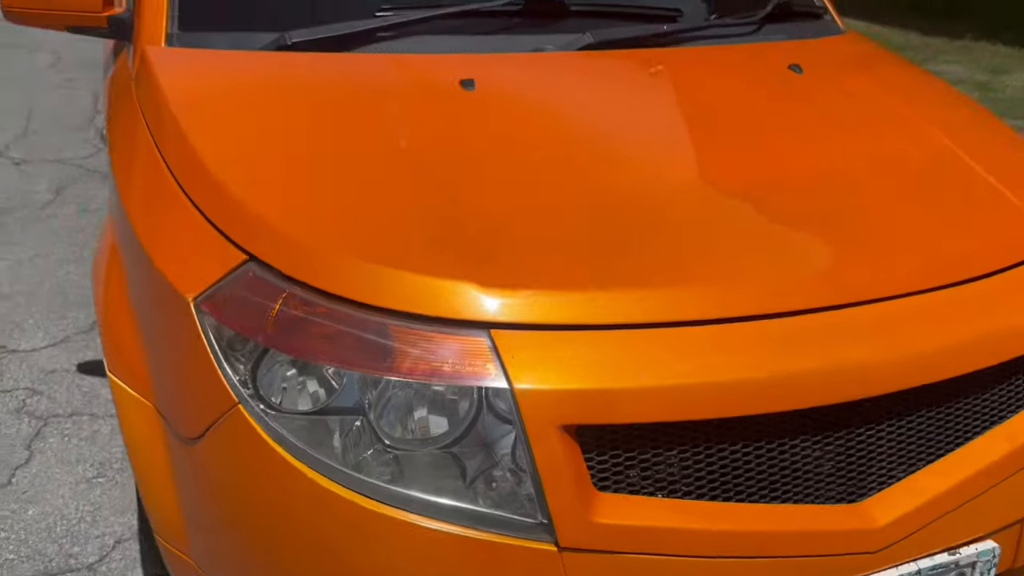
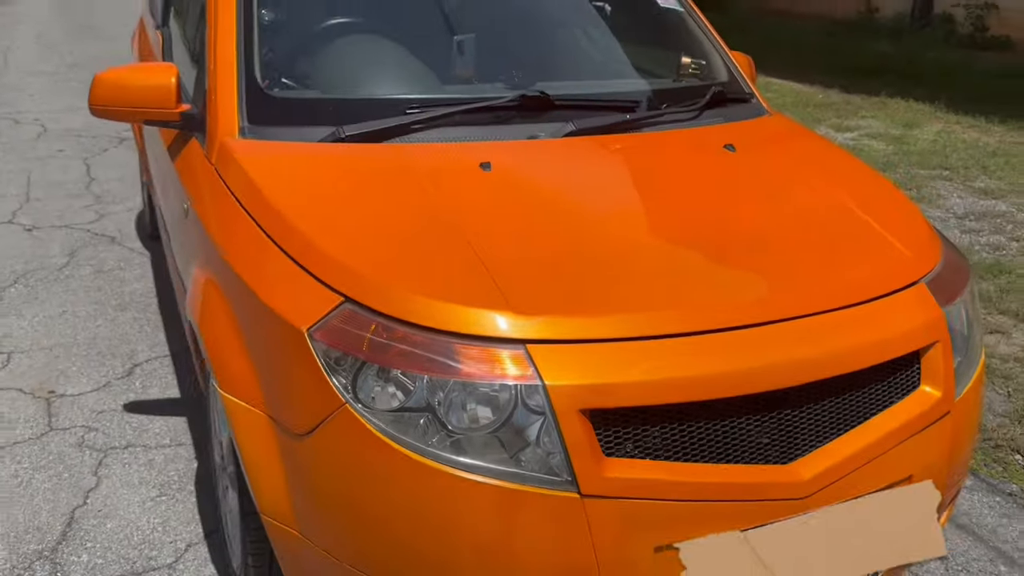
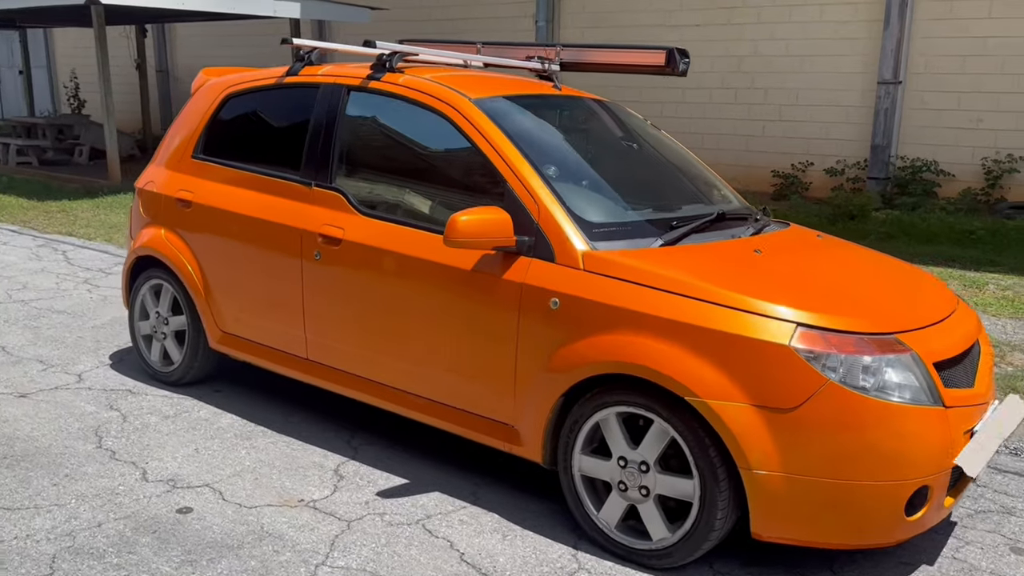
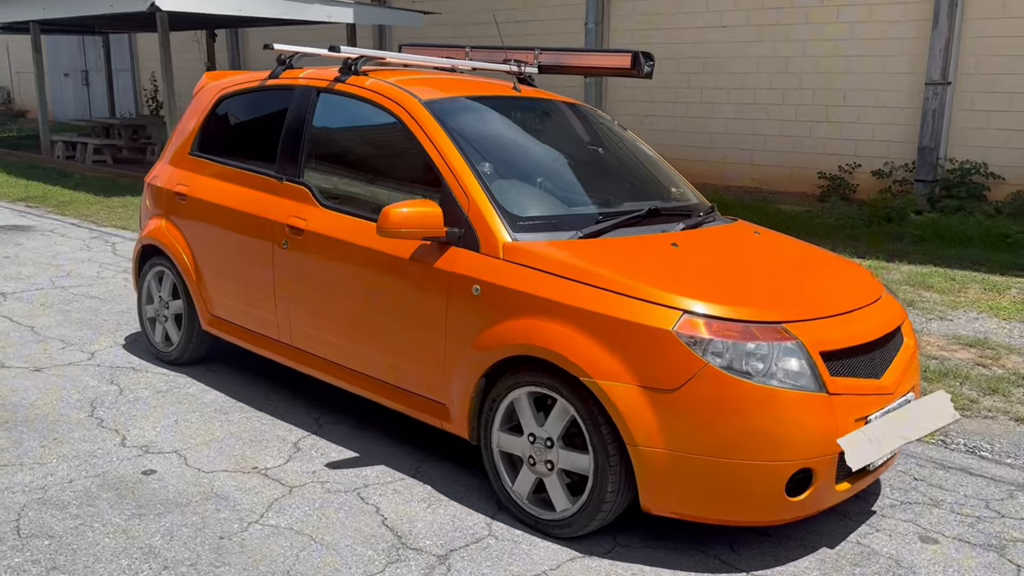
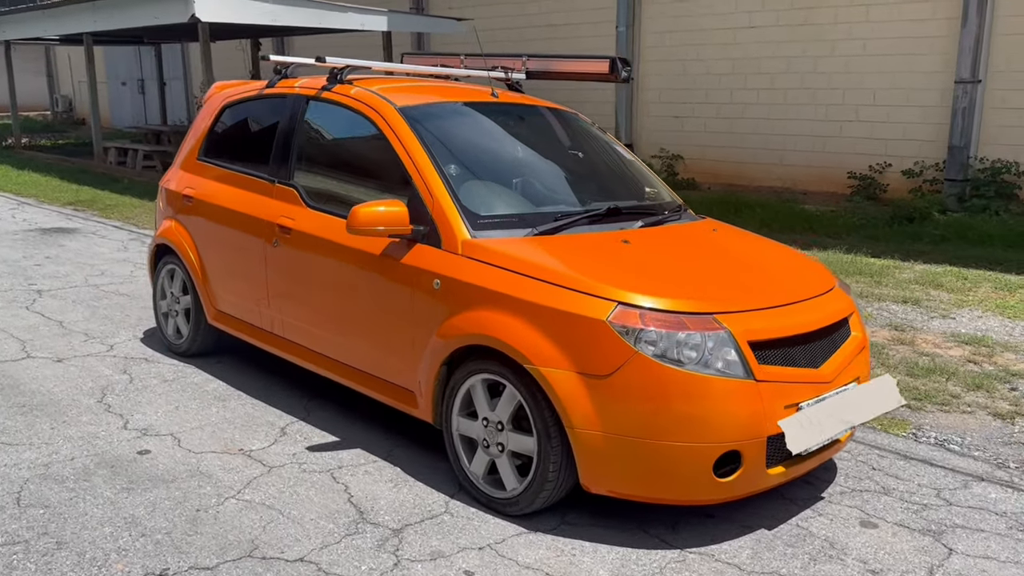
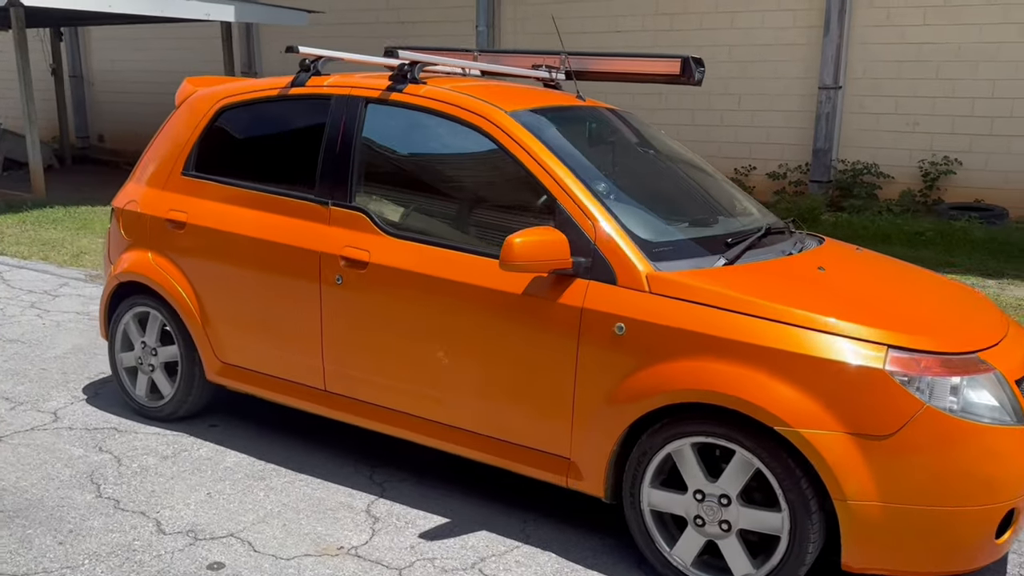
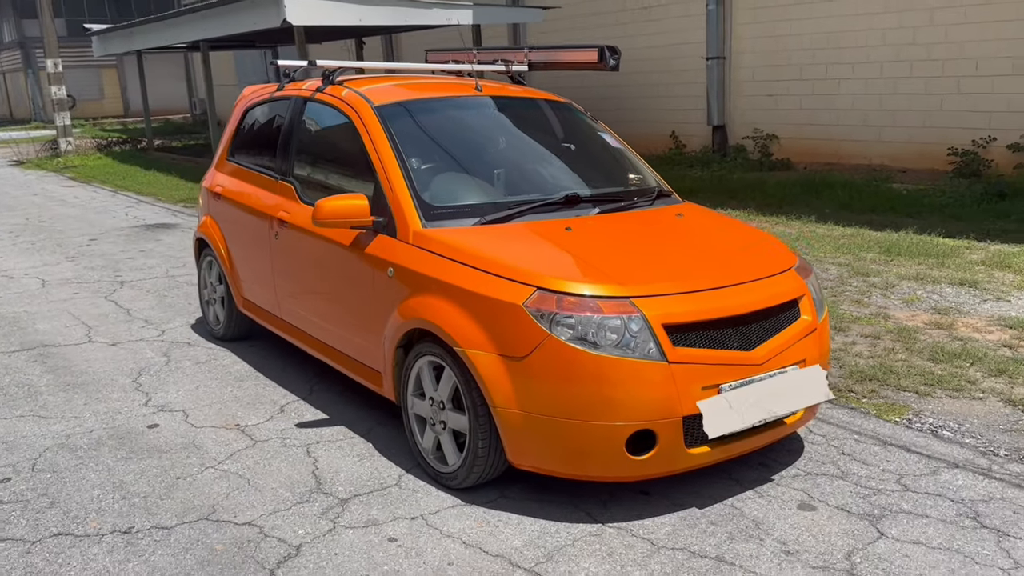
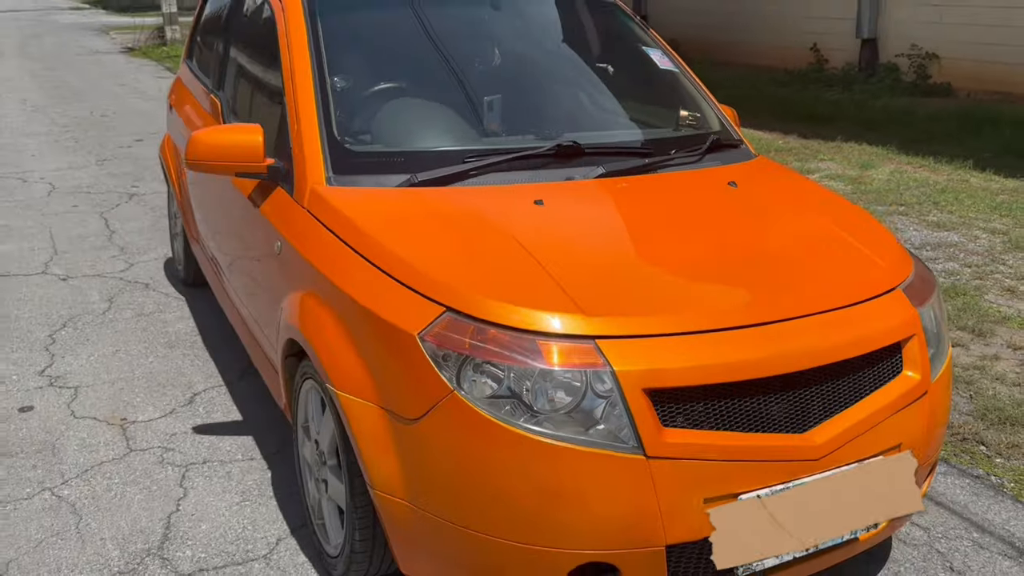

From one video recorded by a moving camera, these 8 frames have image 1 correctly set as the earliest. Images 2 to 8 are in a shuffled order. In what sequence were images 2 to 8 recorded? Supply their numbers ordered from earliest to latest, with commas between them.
2, 8, 7, 5, 4, 3, 6
